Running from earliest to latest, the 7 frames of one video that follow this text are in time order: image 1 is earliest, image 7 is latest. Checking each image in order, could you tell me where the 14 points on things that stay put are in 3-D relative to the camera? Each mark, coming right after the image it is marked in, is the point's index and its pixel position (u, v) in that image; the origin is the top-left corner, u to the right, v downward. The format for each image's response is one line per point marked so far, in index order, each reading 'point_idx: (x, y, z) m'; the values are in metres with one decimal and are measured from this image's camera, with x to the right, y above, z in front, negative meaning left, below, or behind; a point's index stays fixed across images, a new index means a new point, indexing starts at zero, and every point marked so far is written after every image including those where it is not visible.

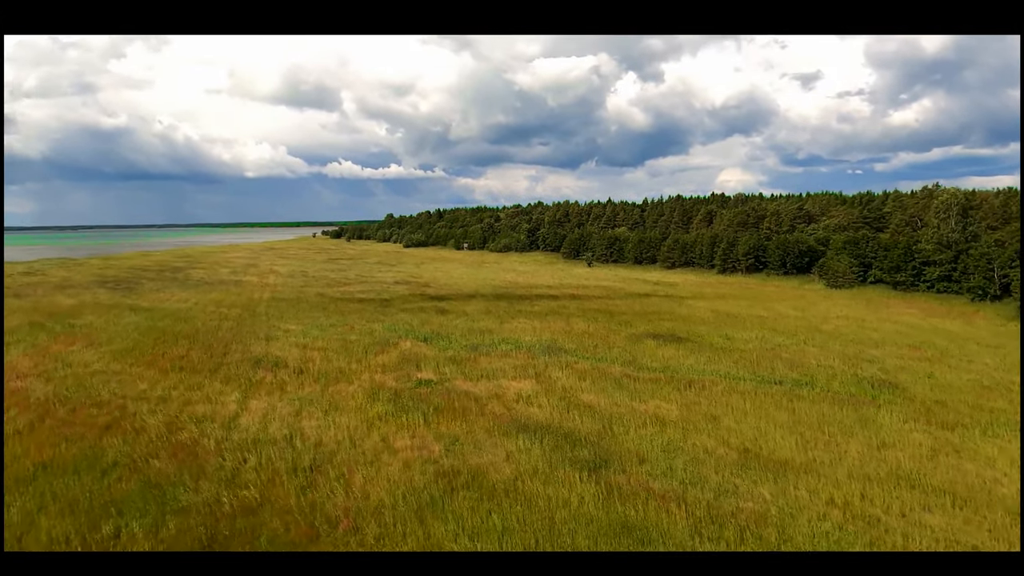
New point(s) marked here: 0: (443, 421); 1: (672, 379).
0: (-1.1, -2.2, +10.2) m
1: (+3.3, -1.9, +12.7) m
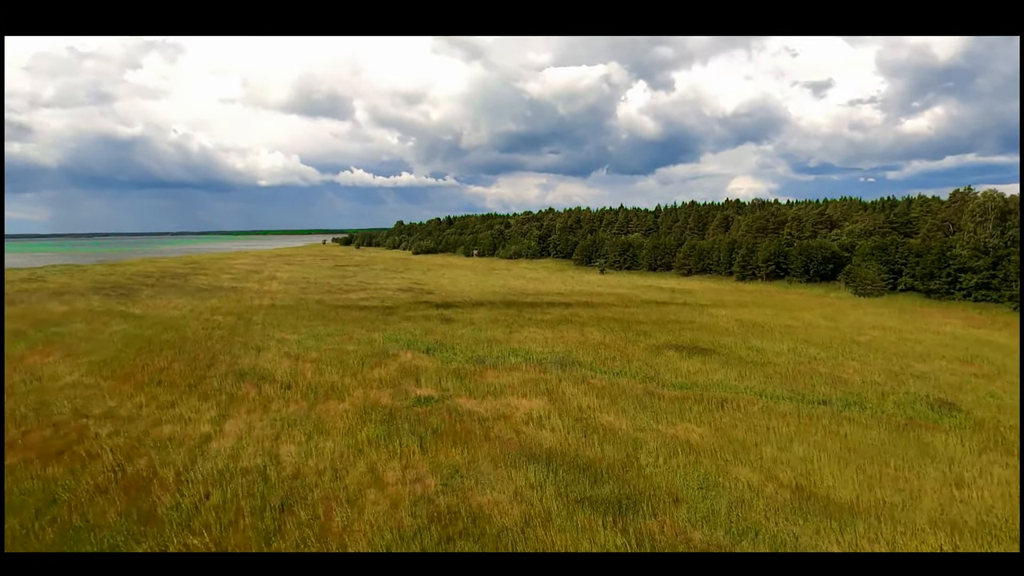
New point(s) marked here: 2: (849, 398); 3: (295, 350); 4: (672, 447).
0: (-1.0, -2.3, +8.8) m
1: (+3.5, -2.0, +11.3) m
2: (+6.1, -2.0, +11.2) m
3: (-5.6, -1.6, +16.1) m
4: (+2.3, -2.3, +8.8) m
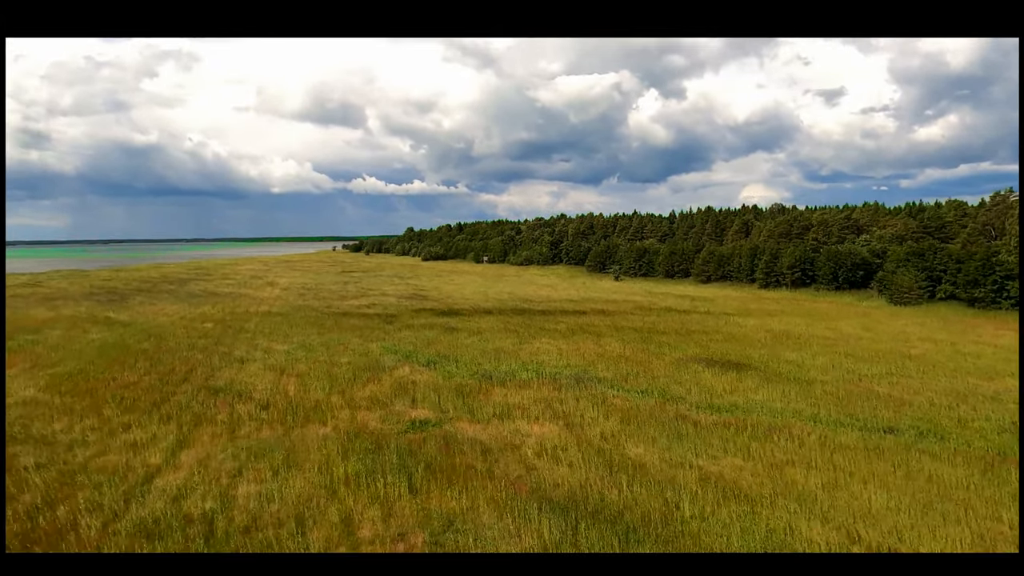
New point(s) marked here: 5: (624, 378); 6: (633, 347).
0: (-0.9, -2.3, +7.2) m
1: (+3.6, -2.1, +9.6) m
2: (+6.2, -2.1, +9.5) m
3: (-5.4, -1.7, +14.6) m
4: (+2.4, -2.3, +7.1) m
5: (+2.3, -1.9, +12.6) m
6: (+3.2, -1.6, +16.3) m
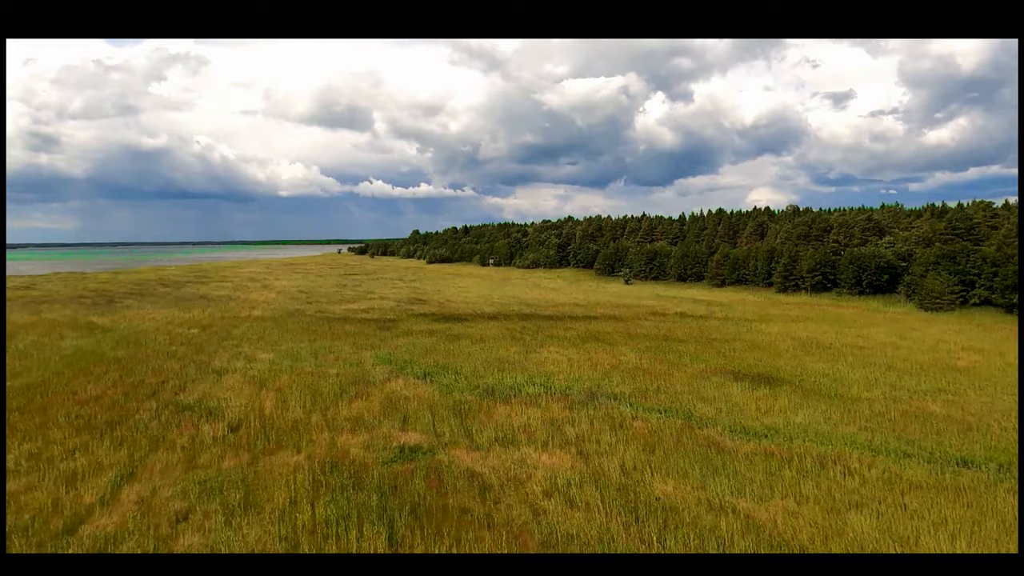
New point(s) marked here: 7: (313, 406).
0: (-0.9, -2.4, +5.8) m
1: (+3.7, -2.2, +8.2) m
2: (+6.3, -2.2, +8.0) m
3: (-5.3, -1.8, +13.2) m
4: (+2.4, -2.4, +5.7) m
5: (+2.4, -1.9, +11.2) m
6: (+3.3, -1.7, +14.9) m
7: (-3.4, -2.0, +10.6) m
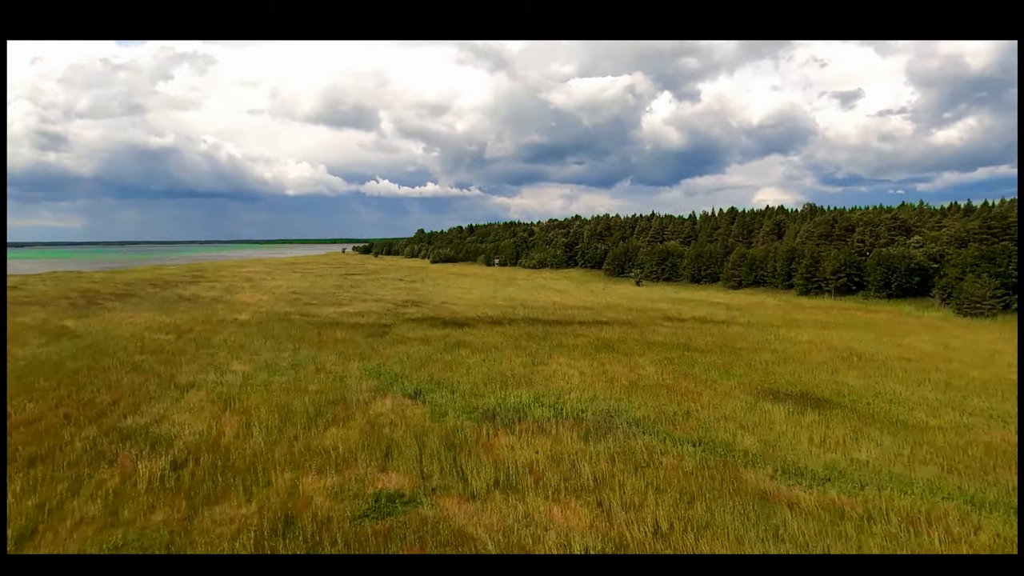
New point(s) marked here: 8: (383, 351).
0: (-0.9, -2.5, +4.2) m
1: (+3.7, -2.3, +6.4) m
2: (+6.3, -2.3, +6.3) m
3: (-5.2, -1.9, +11.6) m
4: (+2.4, -2.5, +4.0) m
5: (+2.4, -2.0, +9.5) m
6: (+3.4, -1.8, +13.1) m
7: (-3.3, -2.1, +8.9) m
8: (-3.2, -1.6, +15.5) m
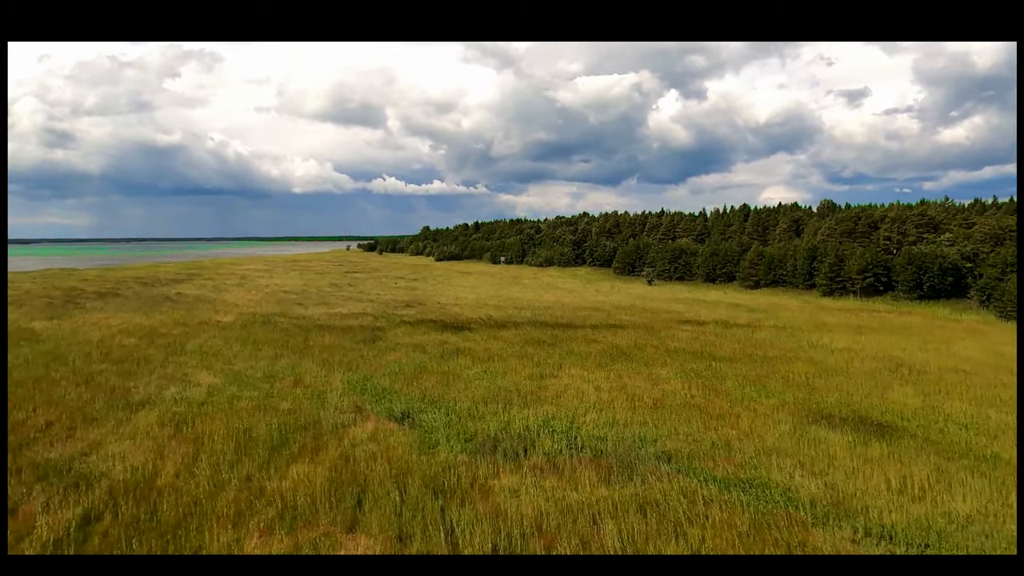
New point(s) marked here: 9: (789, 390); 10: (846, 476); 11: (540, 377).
0: (-0.9, -2.5, +2.5) m
1: (+3.7, -2.4, +4.7) m
2: (+6.4, -2.4, +4.5) m
3: (-5.1, -1.9, +10.0) m
4: (+2.4, -2.6, +2.3) m
5: (+2.5, -2.1, +7.8) m
6: (+3.5, -1.8, +11.4) m
7: (-3.3, -2.2, +7.3) m
8: (-3.1, -1.6, +13.8) m
9: (+5.0, -1.9, +11.3) m
10: (+3.8, -2.2, +7.3) m
11: (+0.6, -1.8, +12.4) m
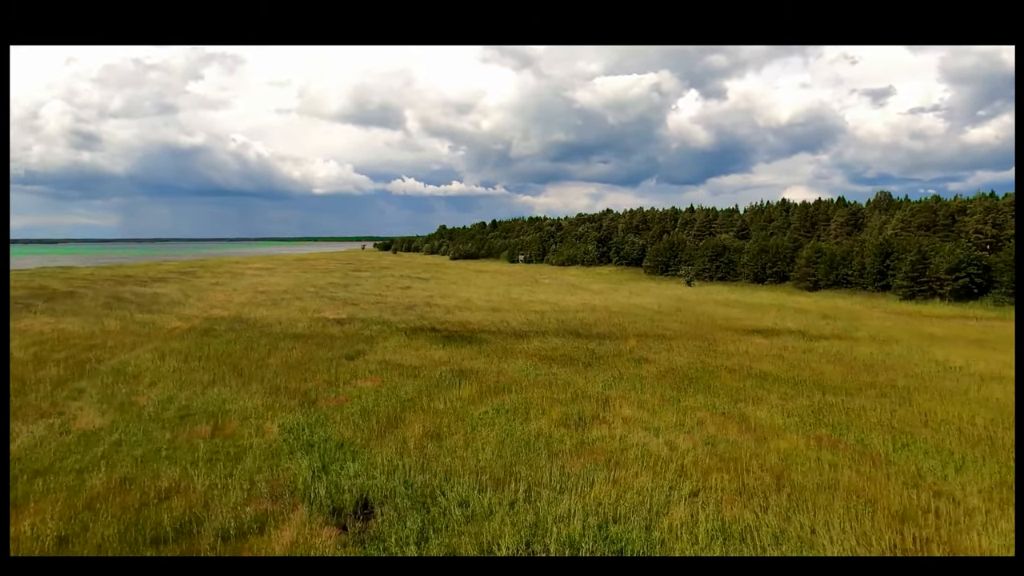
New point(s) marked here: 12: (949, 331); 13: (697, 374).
0: (-0.8, -2.5, -1.6) m
1: (+3.8, -2.4, +0.5) m
2: (+6.5, -2.4, +0.2) m
3: (-4.8, -1.9, +6.0) m
4: (+2.4, -2.6, -1.9) m
5: (+2.7, -2.1, +3.6) m
6: (+3.8, -1.8, +7.2) m
7: (-3.1, -2.1, +3.3) m
8: (-2.7, -1.6, +9.8) m
9: (+5.3, -1.9, +7.0) m
10: (+4.0, -2.2, +3.0) m
11: (+0.9, -1.8, +8.2) m
12: (+12.1, -1.2, +17.3) m
13: (+3.4, -1.5, +11.4) m
